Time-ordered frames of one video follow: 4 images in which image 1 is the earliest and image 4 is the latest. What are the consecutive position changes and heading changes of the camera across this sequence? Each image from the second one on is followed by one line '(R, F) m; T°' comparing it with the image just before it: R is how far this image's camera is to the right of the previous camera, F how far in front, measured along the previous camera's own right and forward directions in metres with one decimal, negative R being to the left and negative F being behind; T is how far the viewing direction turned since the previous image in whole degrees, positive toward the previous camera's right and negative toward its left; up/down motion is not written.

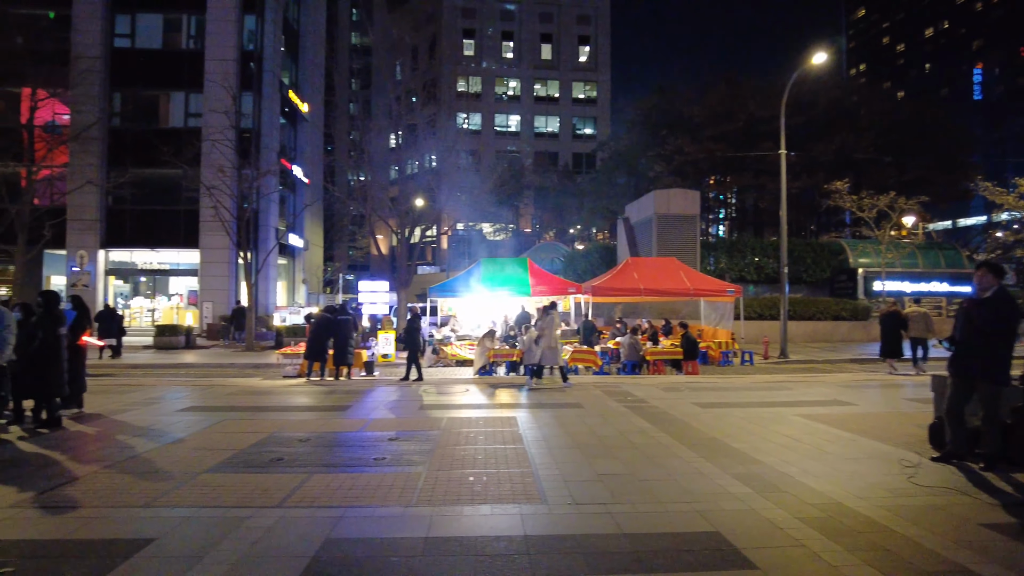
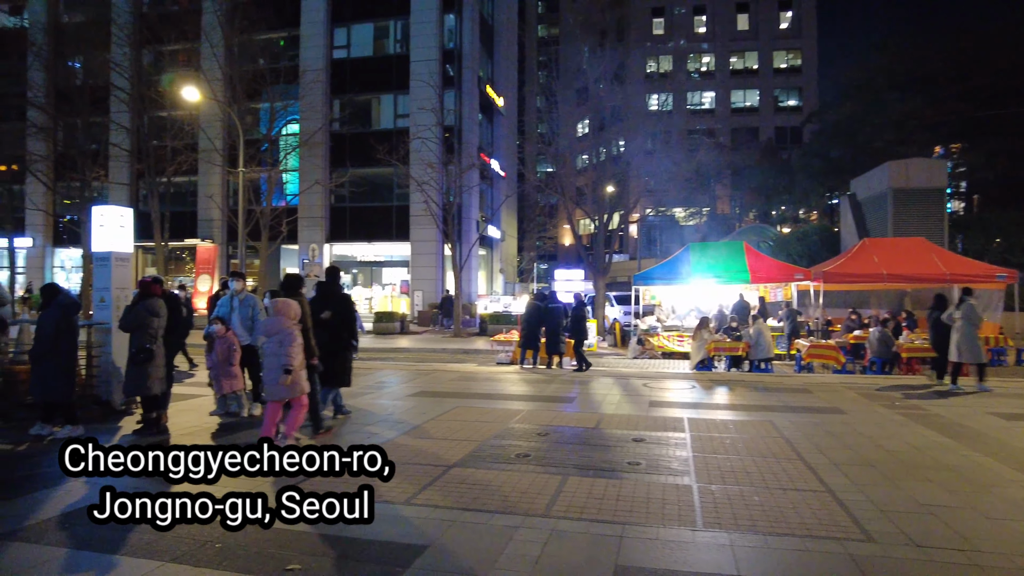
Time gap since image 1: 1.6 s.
(-0.8, +0.6) m; -16°
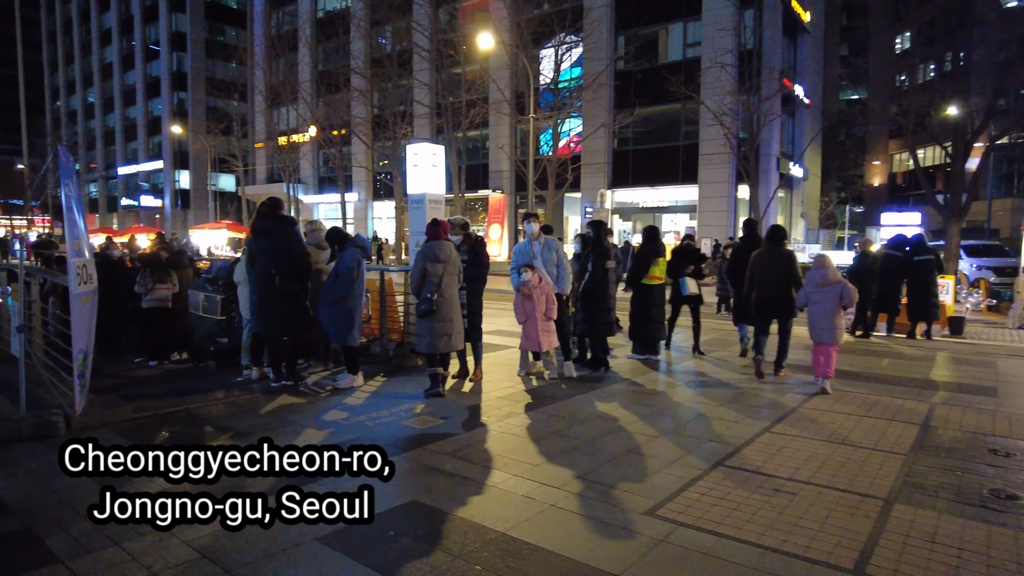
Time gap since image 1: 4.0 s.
(-1.1, +1.6) m; -23°
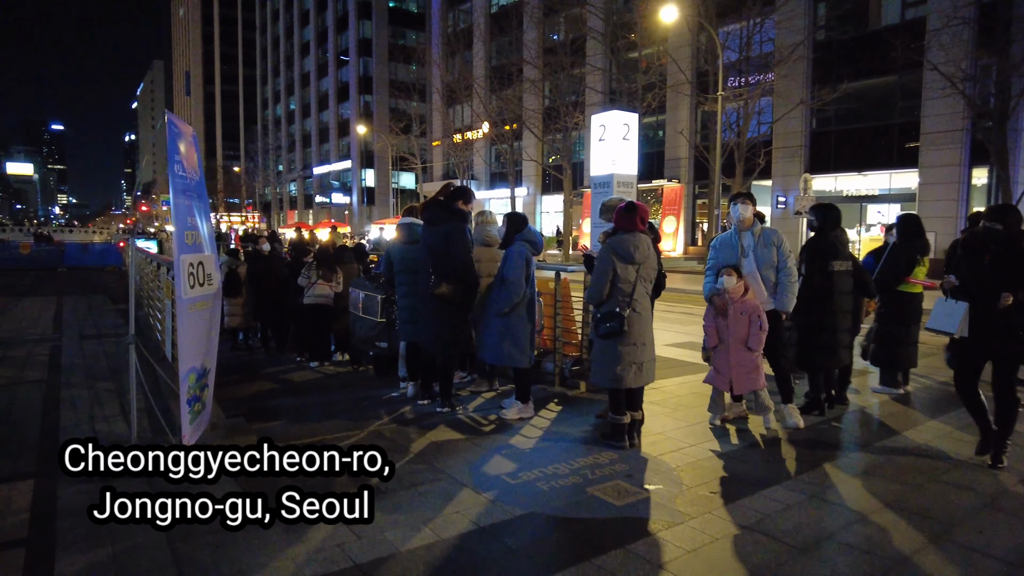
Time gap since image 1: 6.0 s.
(-0.4, +1.7) m; -14°
